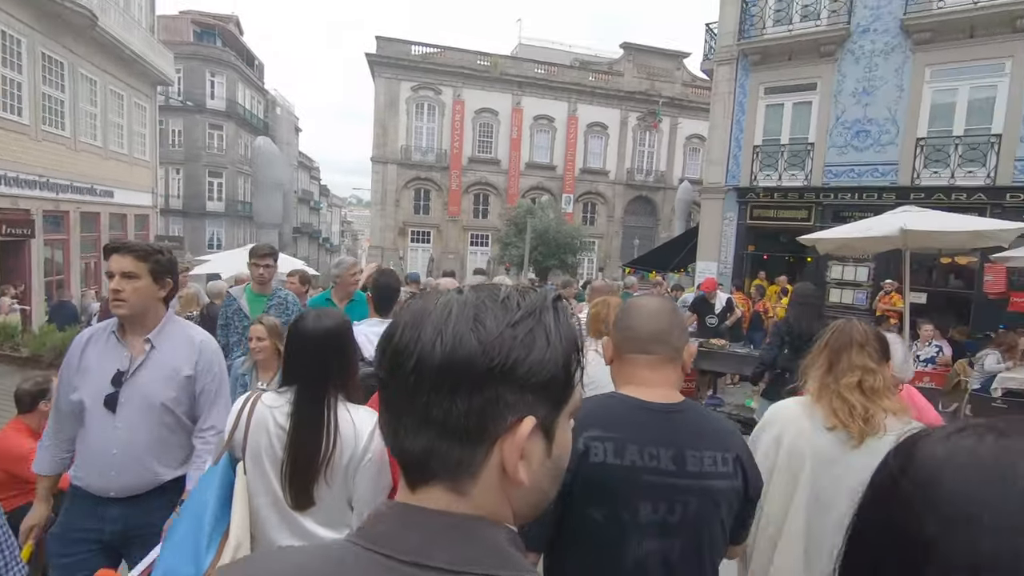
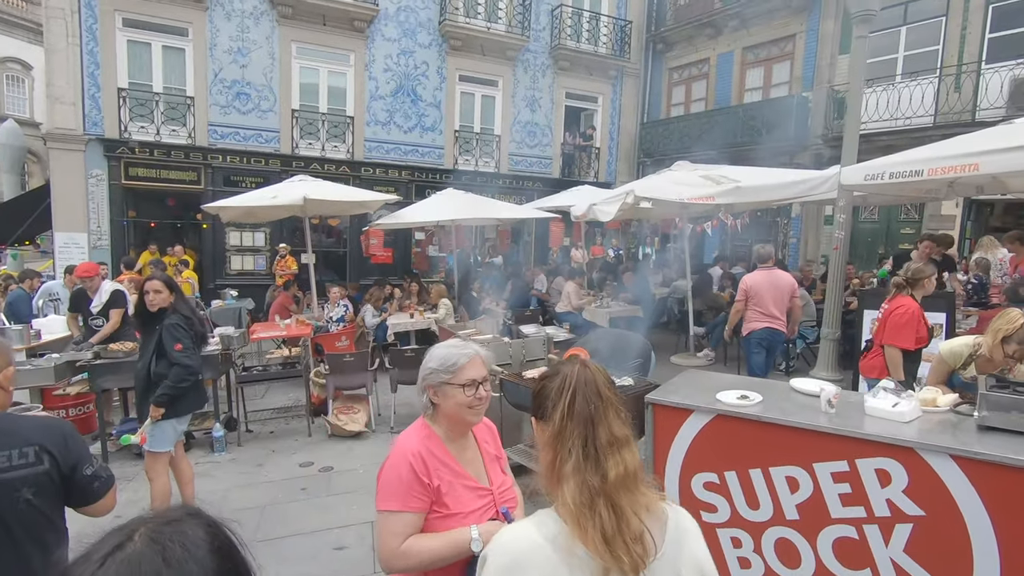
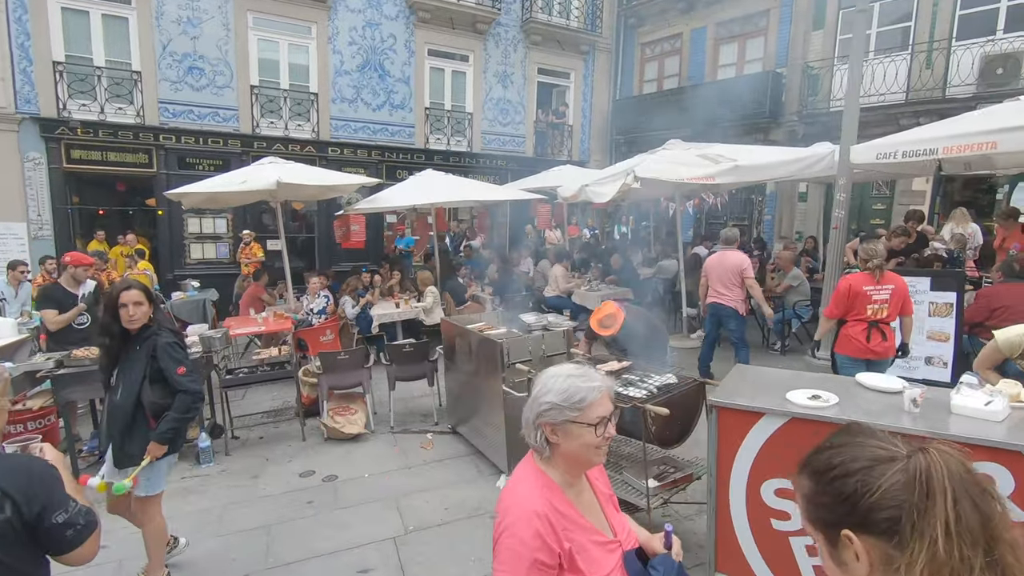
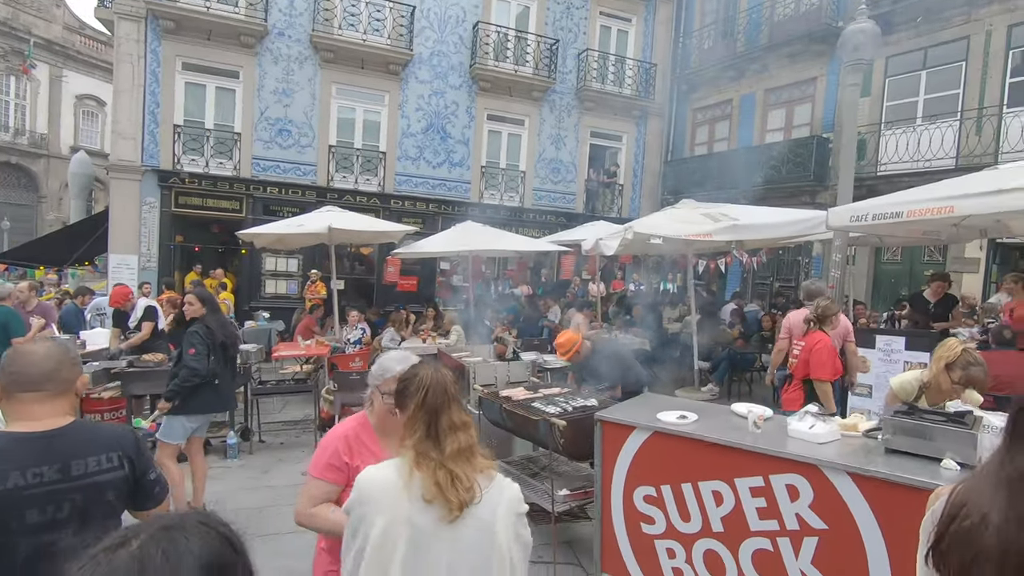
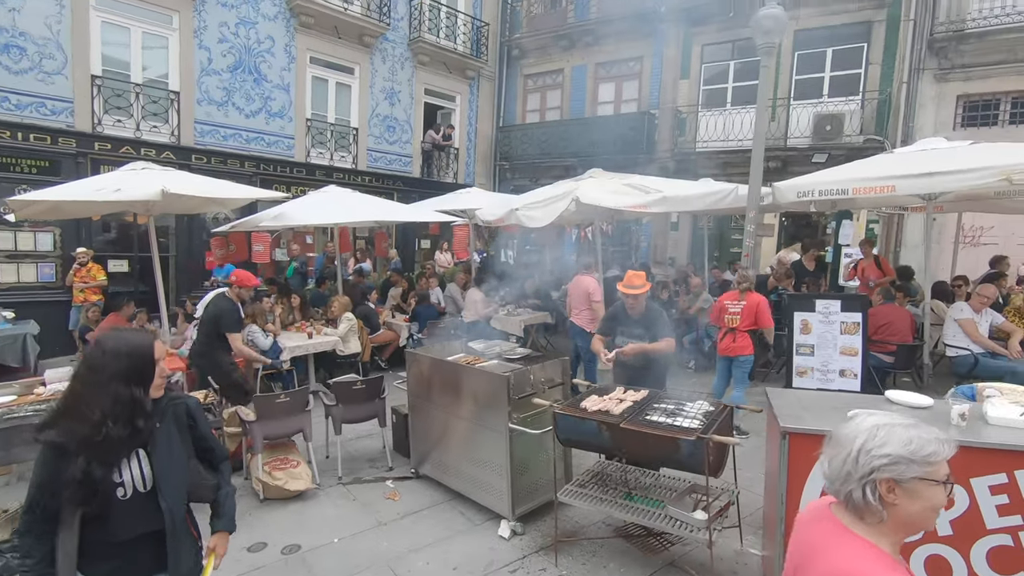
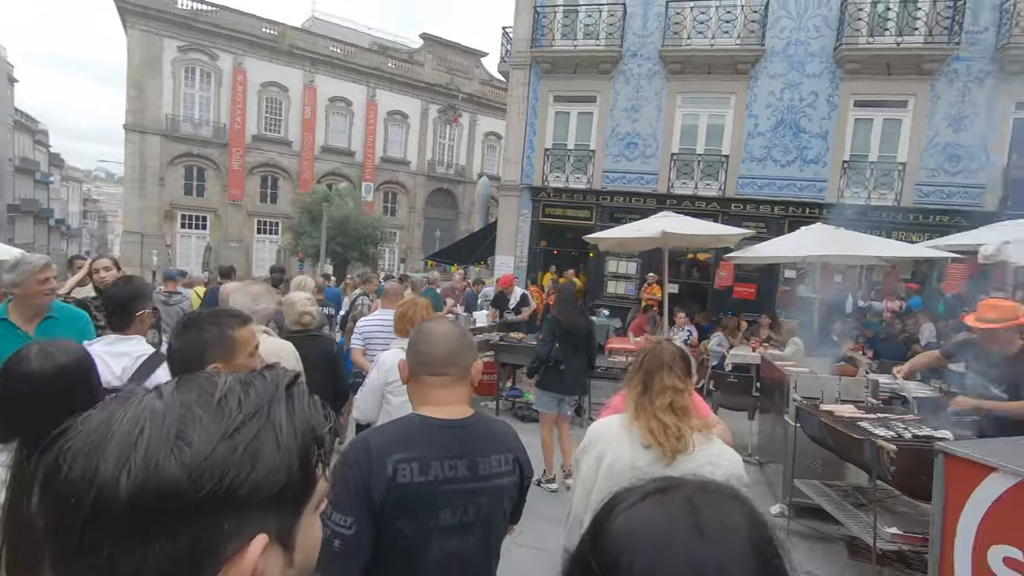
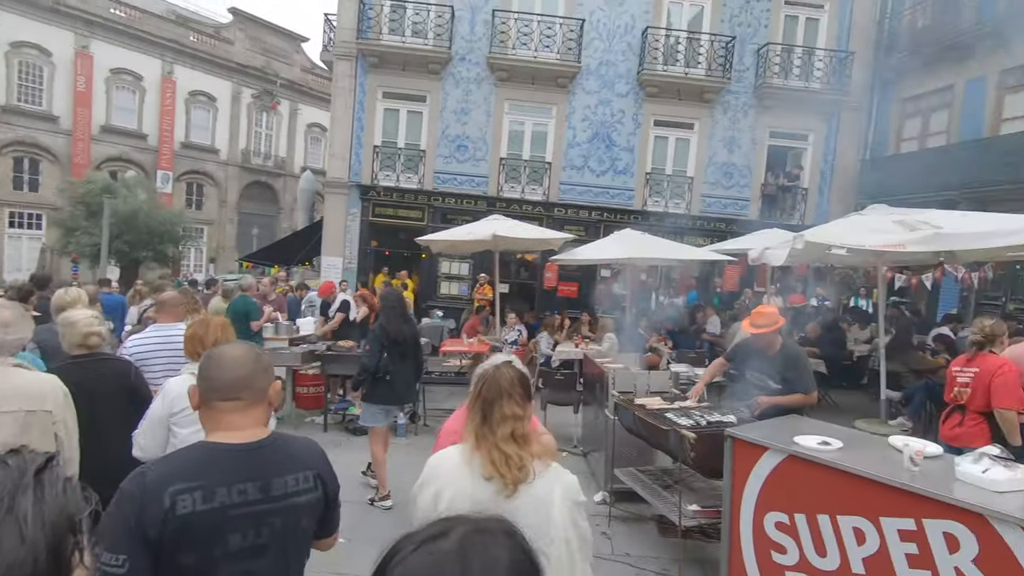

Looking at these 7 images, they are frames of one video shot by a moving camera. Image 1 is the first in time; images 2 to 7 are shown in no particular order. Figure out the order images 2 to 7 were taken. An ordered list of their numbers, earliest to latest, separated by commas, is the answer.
6, 7, 4, 2, 3, 5
